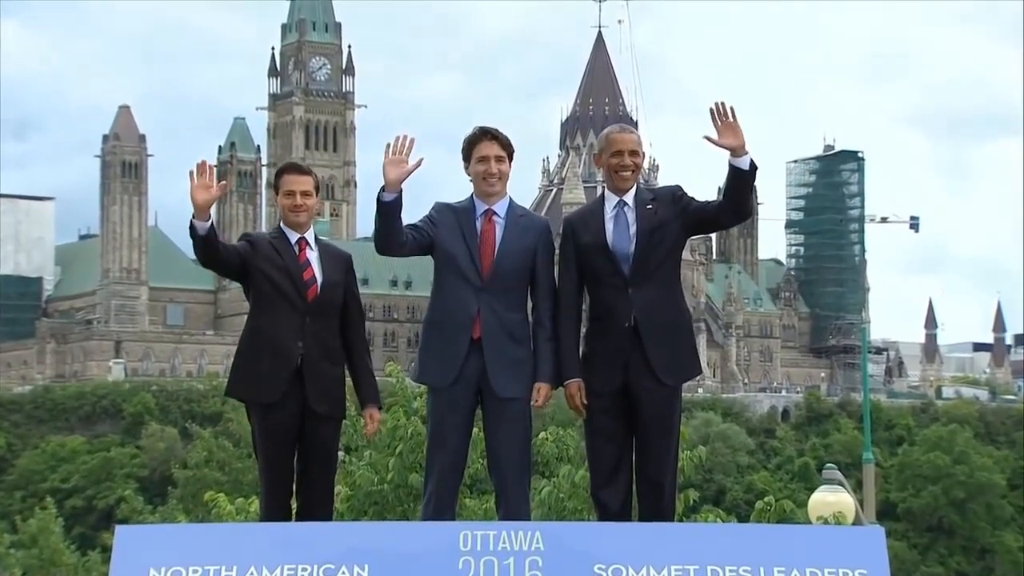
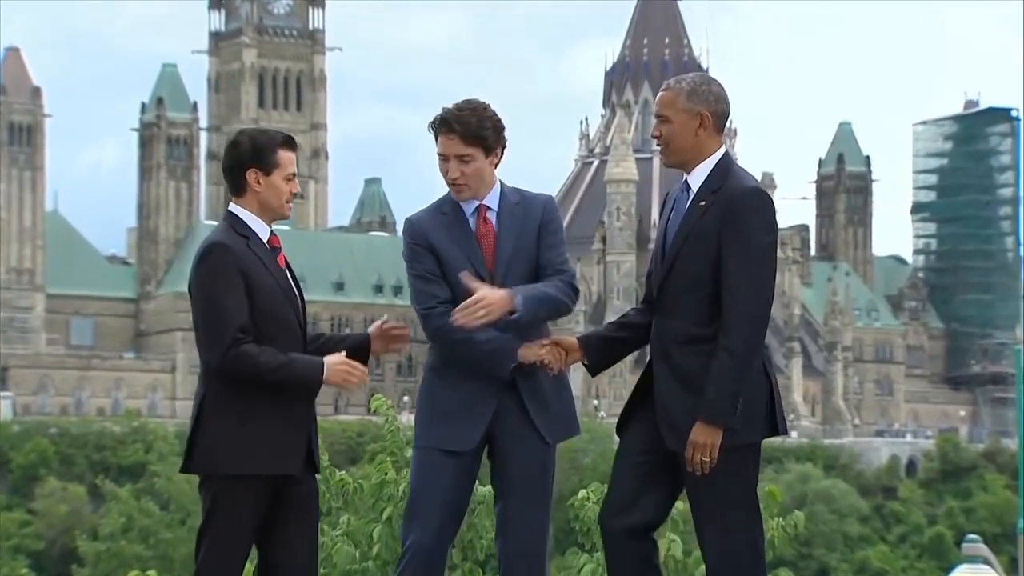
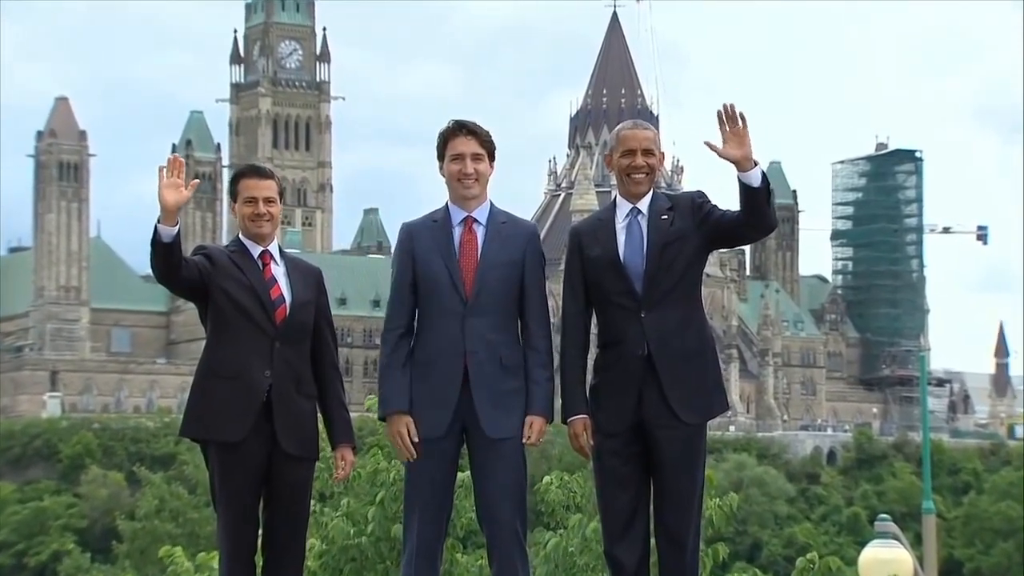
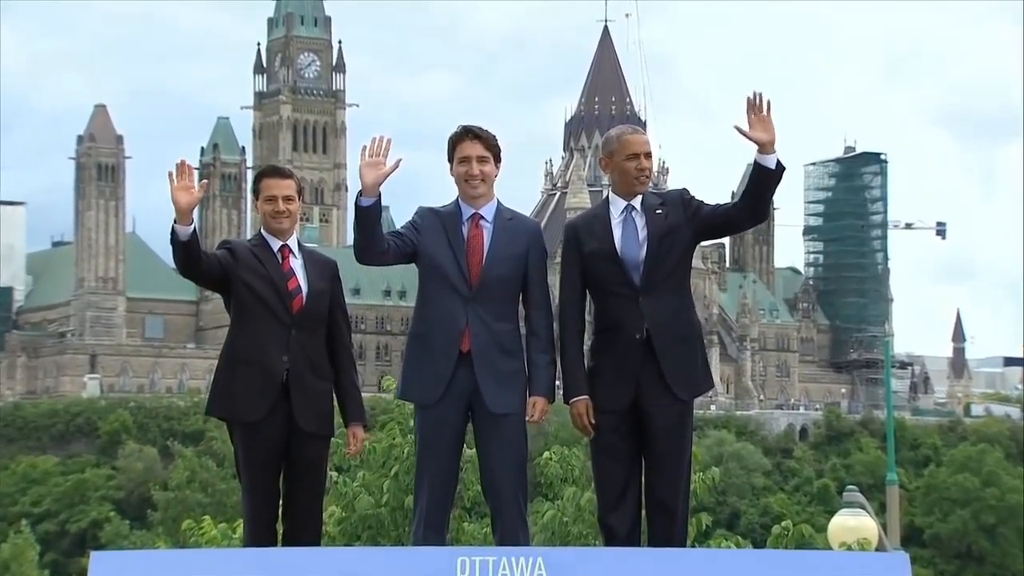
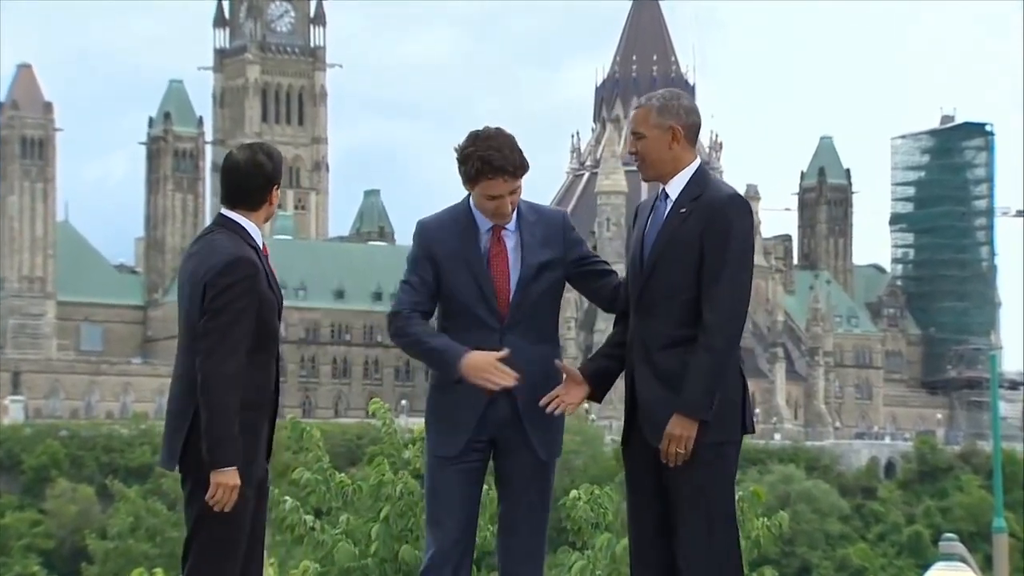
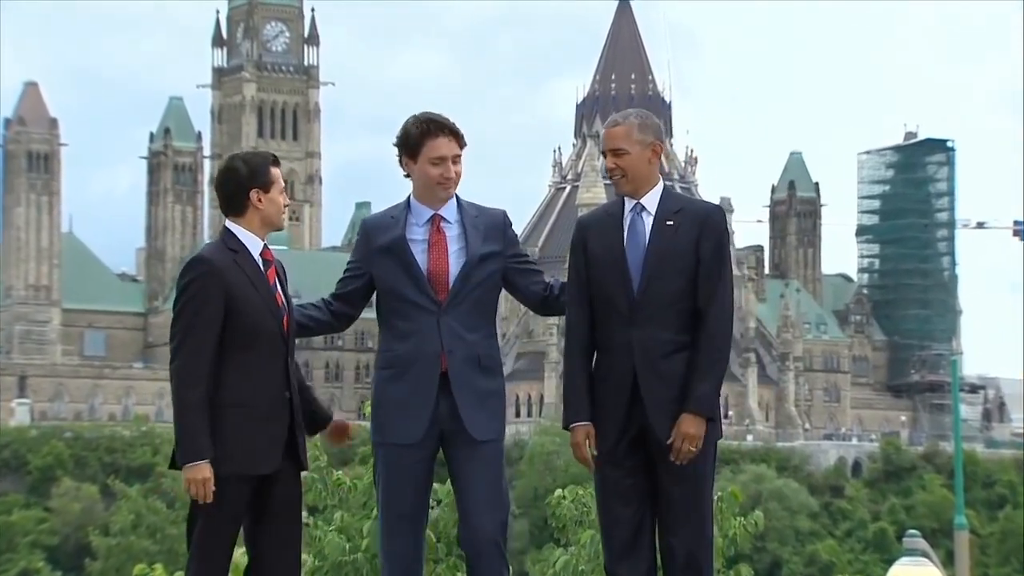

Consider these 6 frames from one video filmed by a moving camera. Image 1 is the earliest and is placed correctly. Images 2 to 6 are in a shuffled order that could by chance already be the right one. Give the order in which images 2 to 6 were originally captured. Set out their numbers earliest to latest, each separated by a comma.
4, 3, 6, 5, 2
